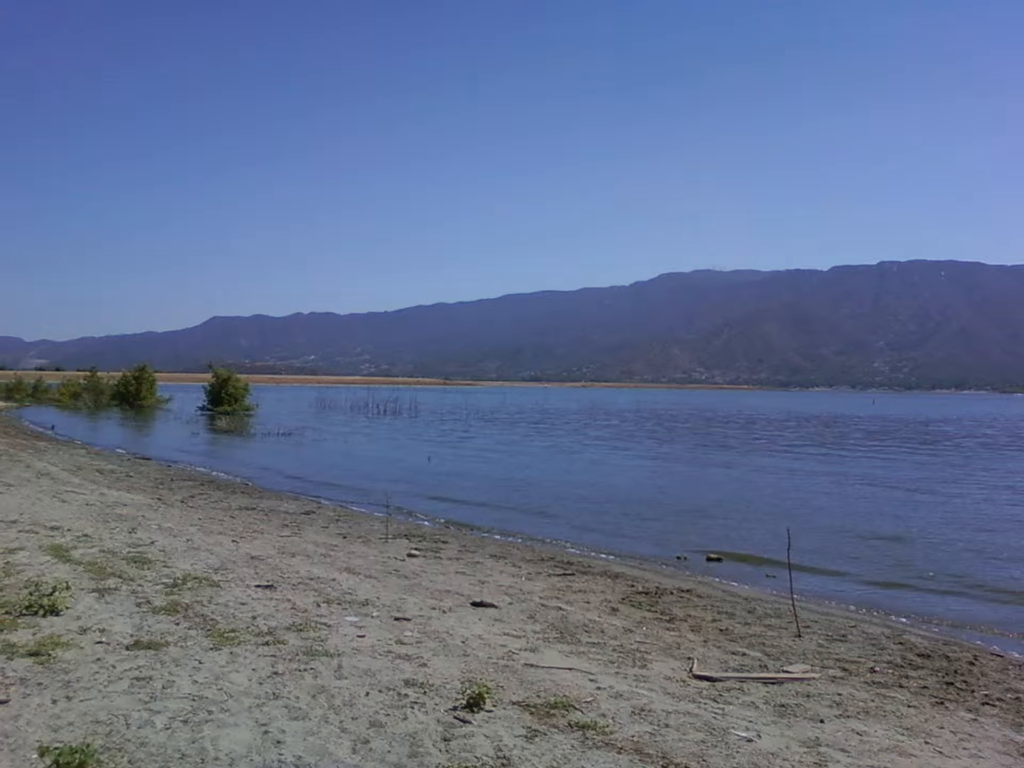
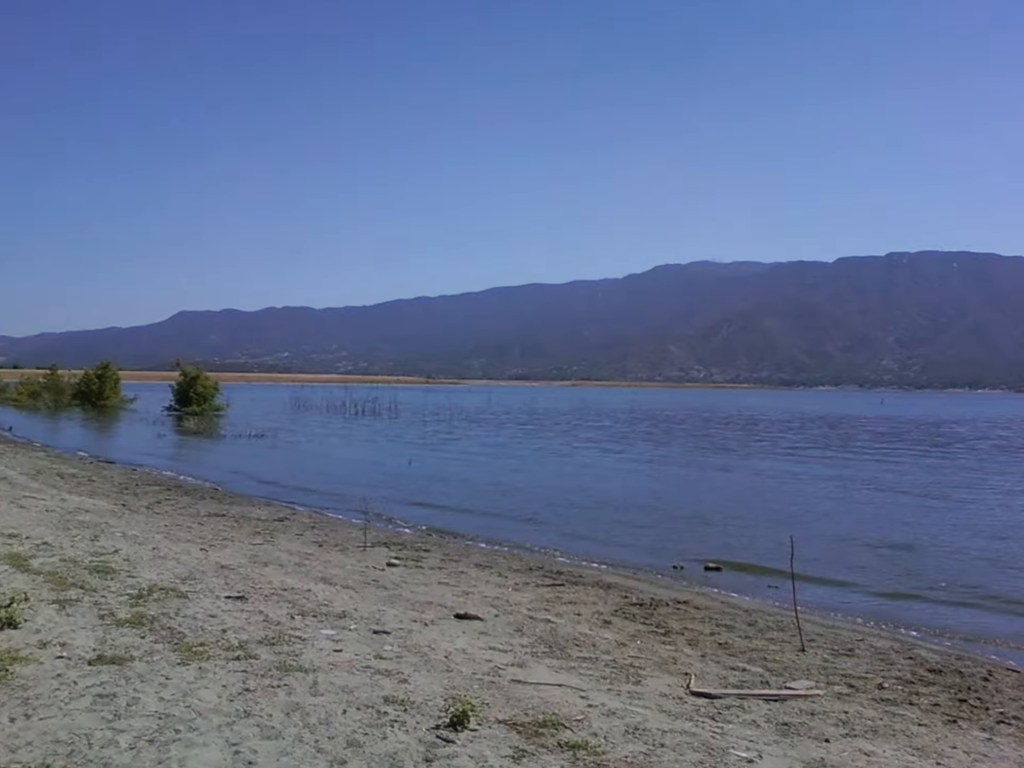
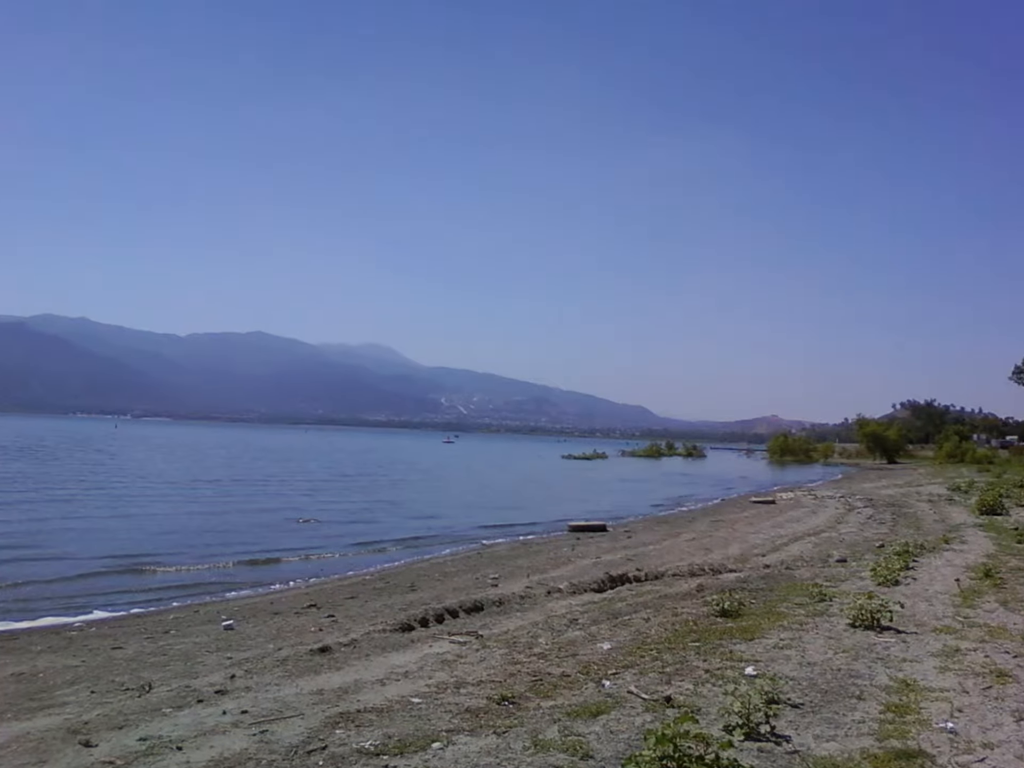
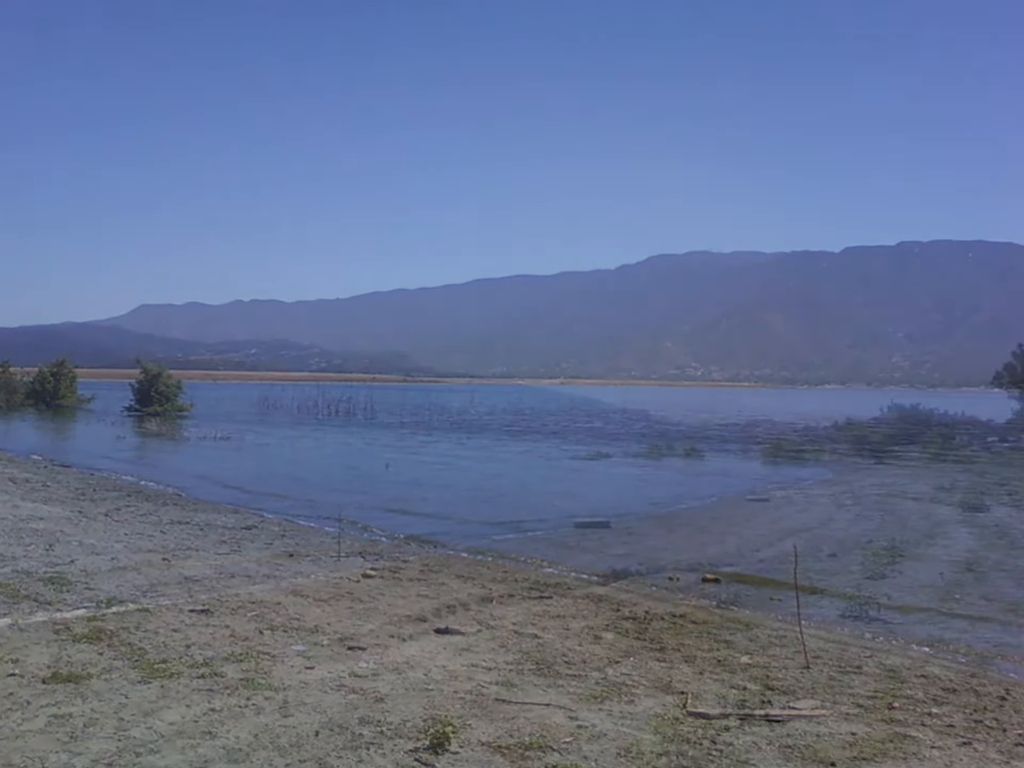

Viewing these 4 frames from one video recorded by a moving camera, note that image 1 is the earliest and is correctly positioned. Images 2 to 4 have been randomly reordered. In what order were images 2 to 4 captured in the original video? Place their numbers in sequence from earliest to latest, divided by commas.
2, 4, 3
